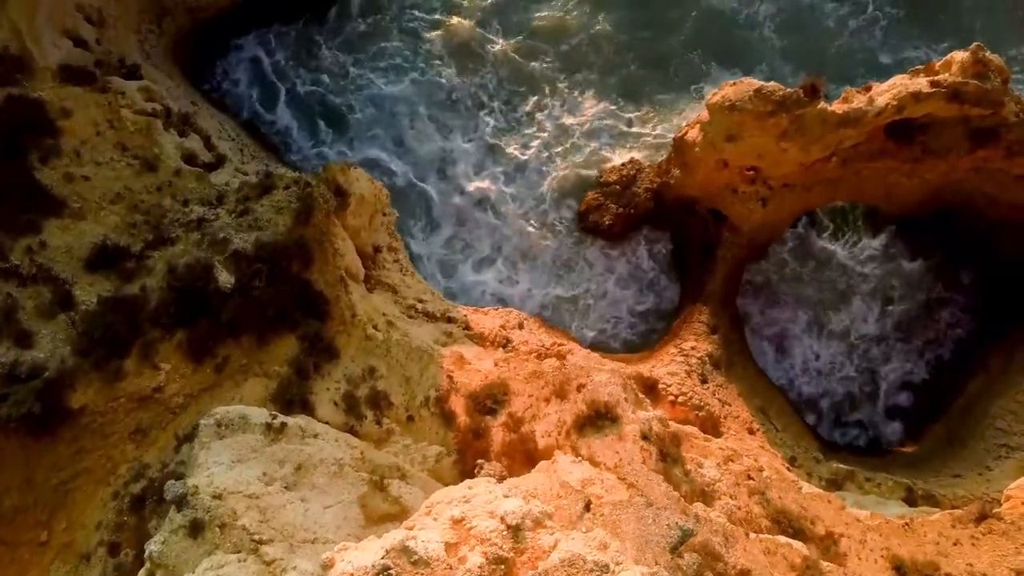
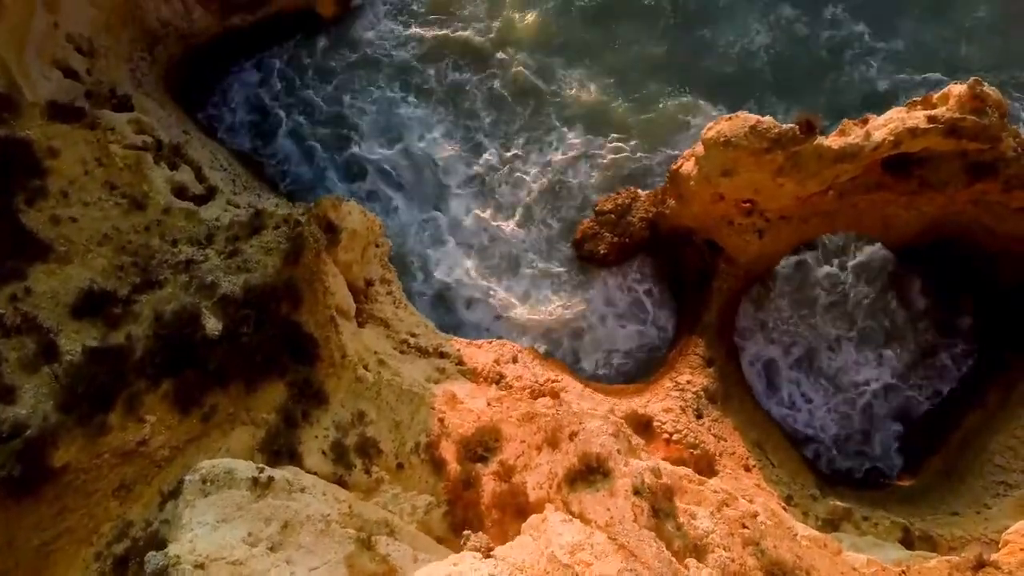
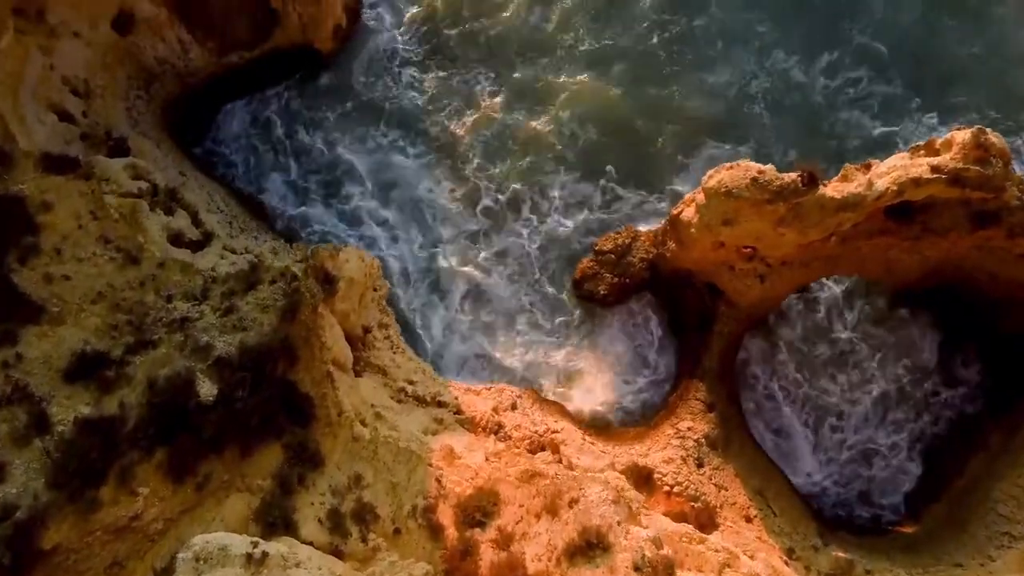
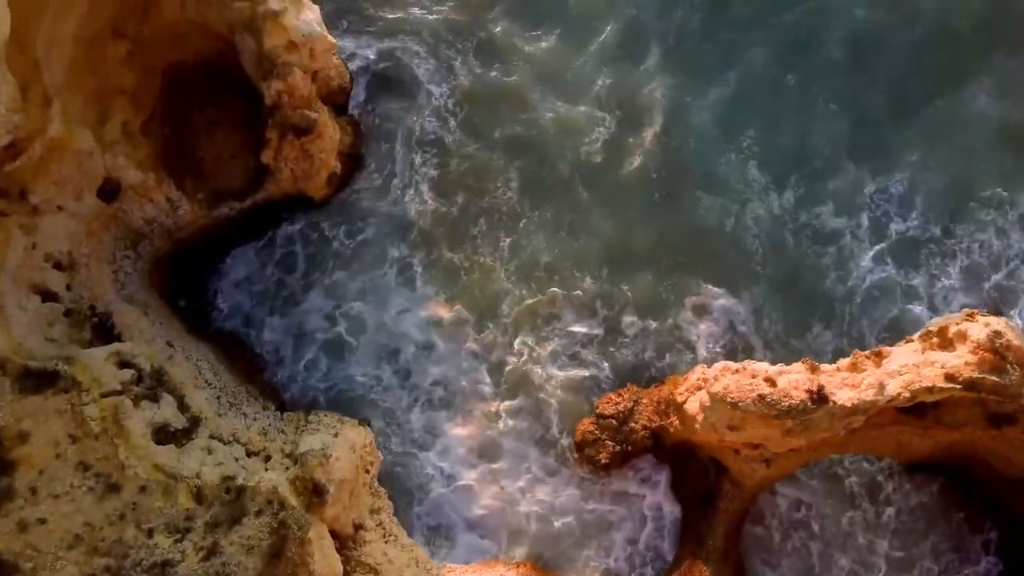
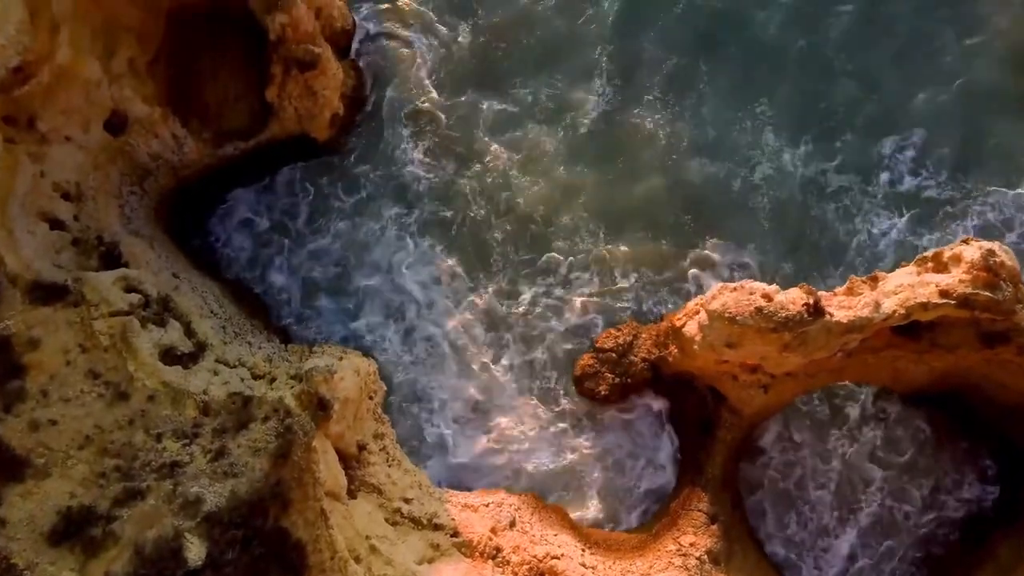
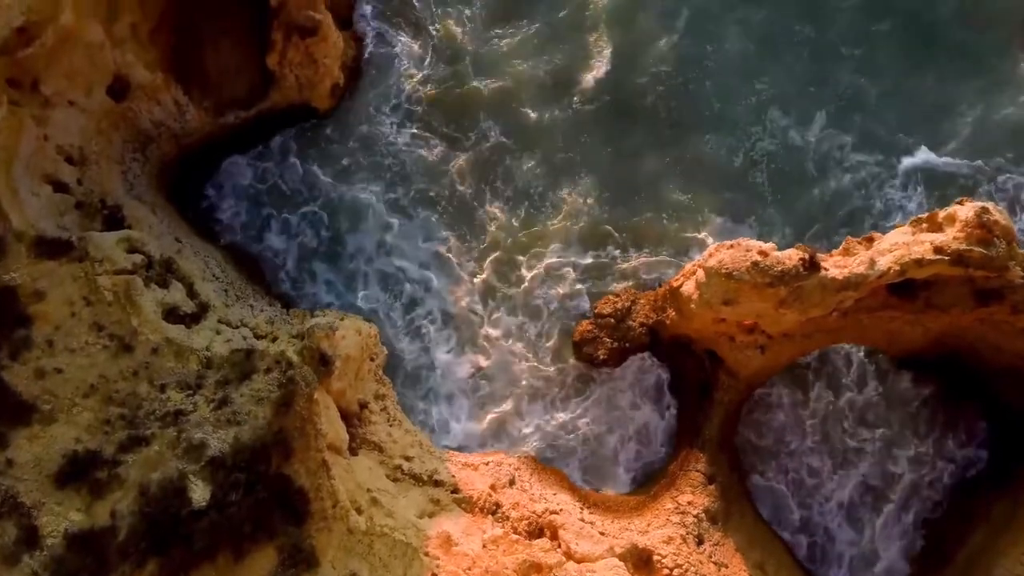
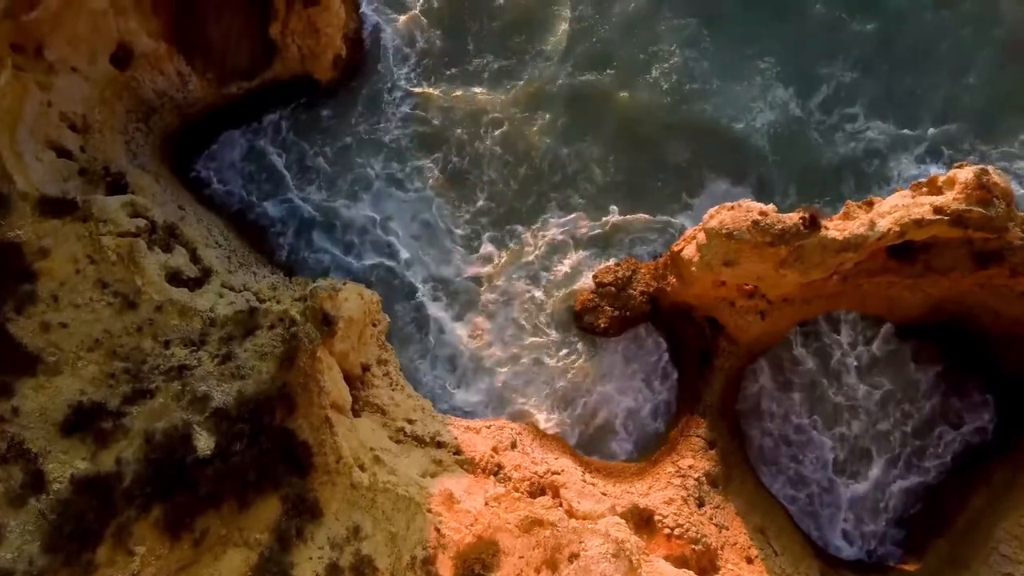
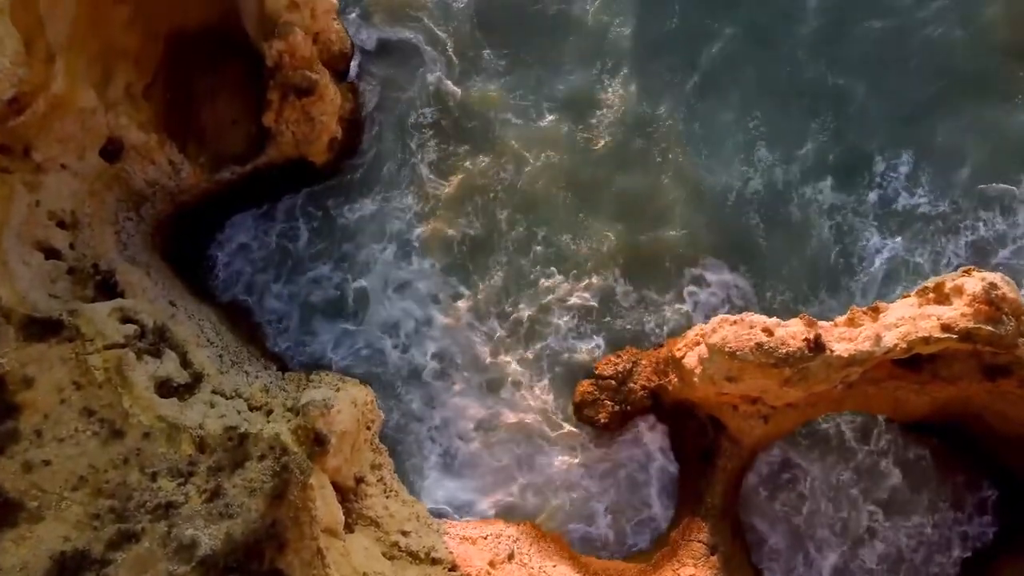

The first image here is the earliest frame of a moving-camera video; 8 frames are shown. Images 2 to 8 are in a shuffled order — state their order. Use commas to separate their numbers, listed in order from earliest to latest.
2, 3, 7, 6, 5, 8, 4
